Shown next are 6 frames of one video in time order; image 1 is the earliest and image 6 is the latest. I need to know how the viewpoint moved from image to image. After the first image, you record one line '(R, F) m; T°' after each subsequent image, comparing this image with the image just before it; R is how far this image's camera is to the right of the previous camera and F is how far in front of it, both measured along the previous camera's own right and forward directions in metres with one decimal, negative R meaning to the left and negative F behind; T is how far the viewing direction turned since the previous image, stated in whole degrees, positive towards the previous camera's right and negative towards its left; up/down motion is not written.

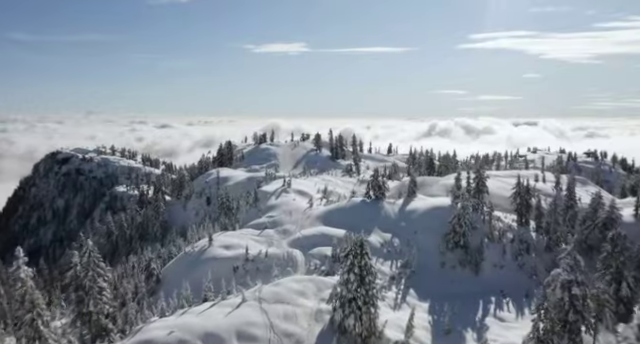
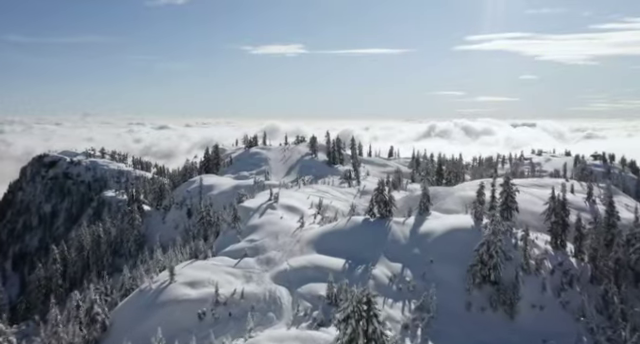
(+1.1, +25.2) m; 0°
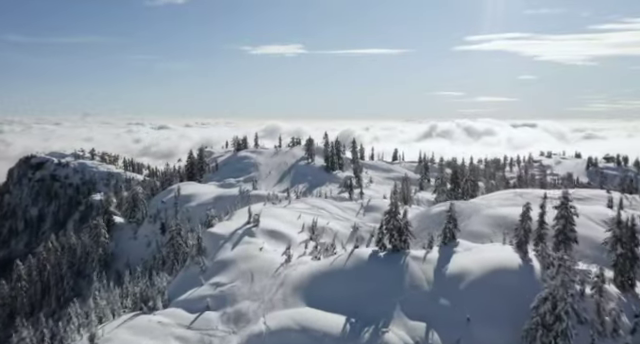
(+1.3, +29.0) m; 0°
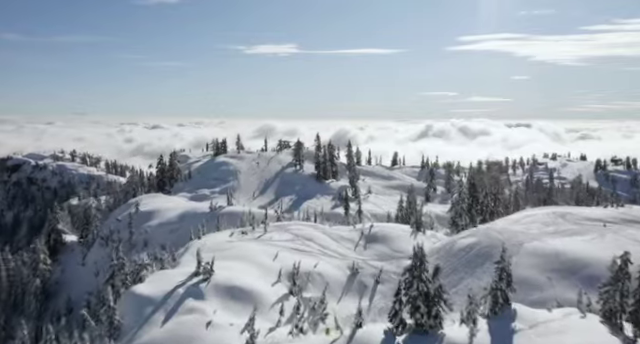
(+1.4, +32.1) m; +1°
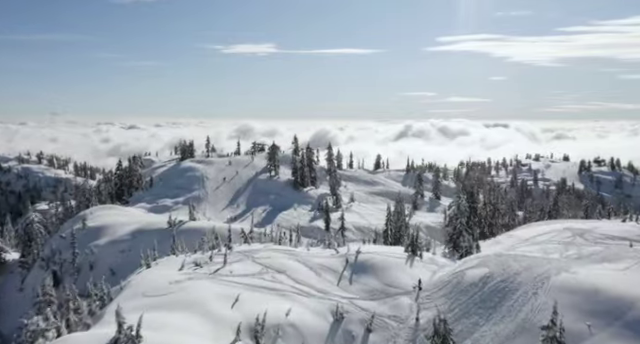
(+0.8, +18.8) m; +2°
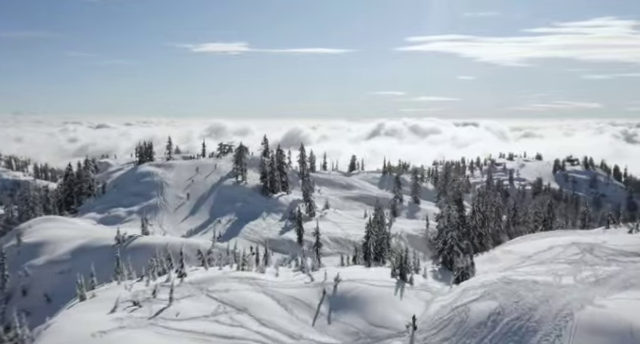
(+0.4, +14.6) m; +3°
